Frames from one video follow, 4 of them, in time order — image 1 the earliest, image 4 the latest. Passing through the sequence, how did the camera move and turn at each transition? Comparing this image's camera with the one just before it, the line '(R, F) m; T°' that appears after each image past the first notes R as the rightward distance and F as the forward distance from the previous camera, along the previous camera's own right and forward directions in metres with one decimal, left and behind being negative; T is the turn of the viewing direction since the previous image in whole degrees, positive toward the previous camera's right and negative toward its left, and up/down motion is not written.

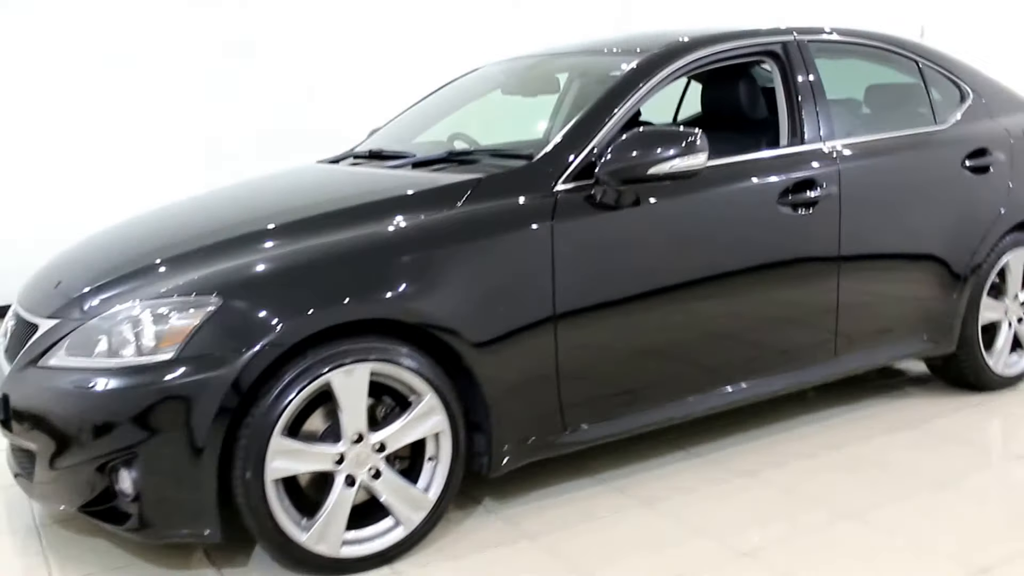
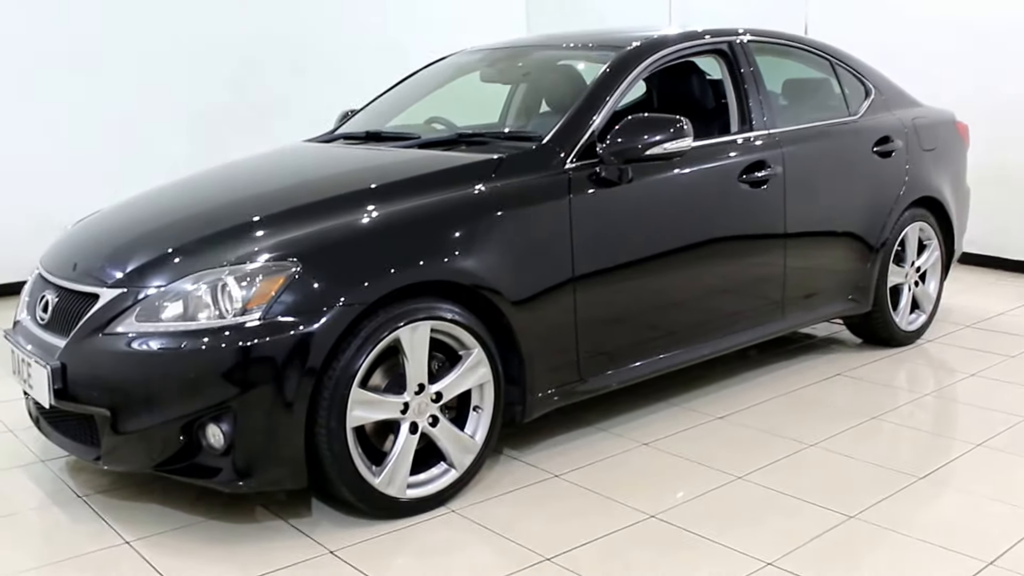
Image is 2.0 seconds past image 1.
(-0.5, -0.2) m; +10°
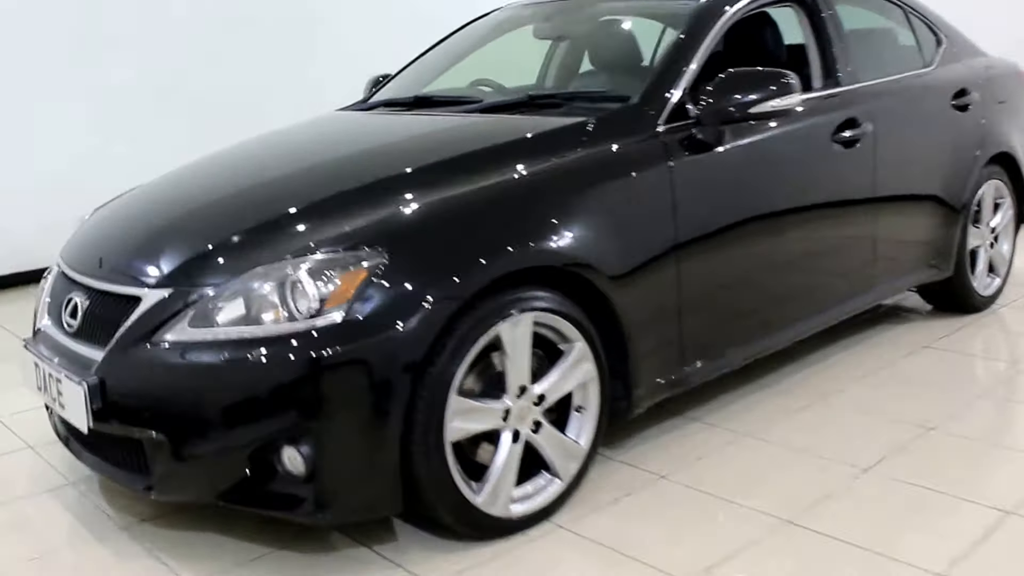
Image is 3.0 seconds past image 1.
(-0.4, +0.3) m; +3°
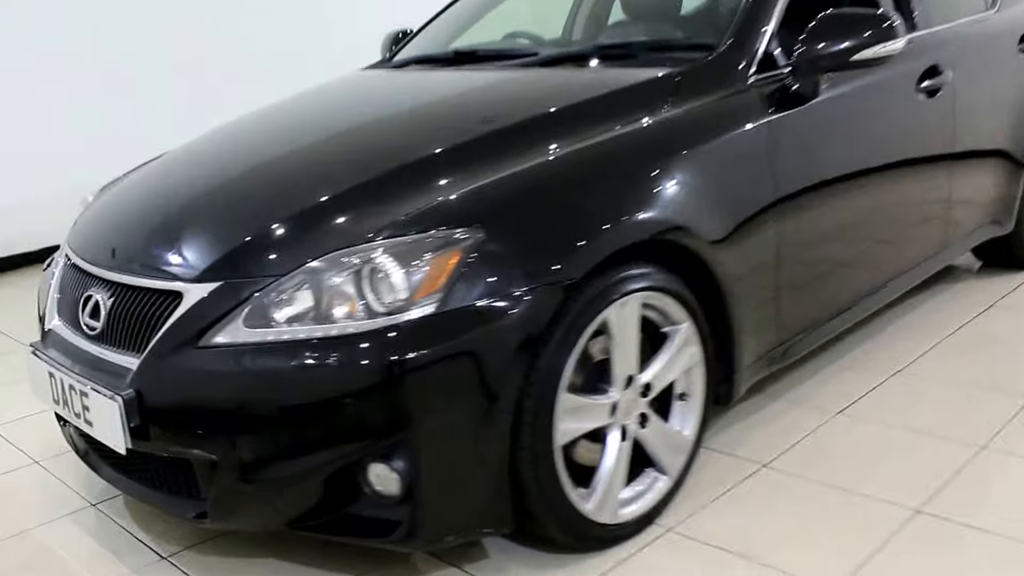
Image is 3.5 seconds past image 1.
(-0.3, +0.3) m; +3°
